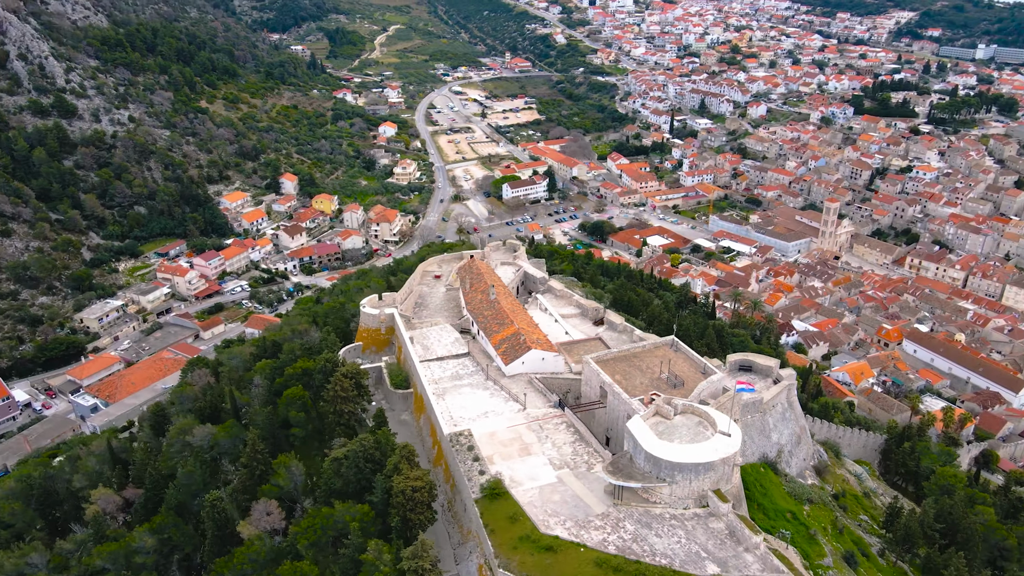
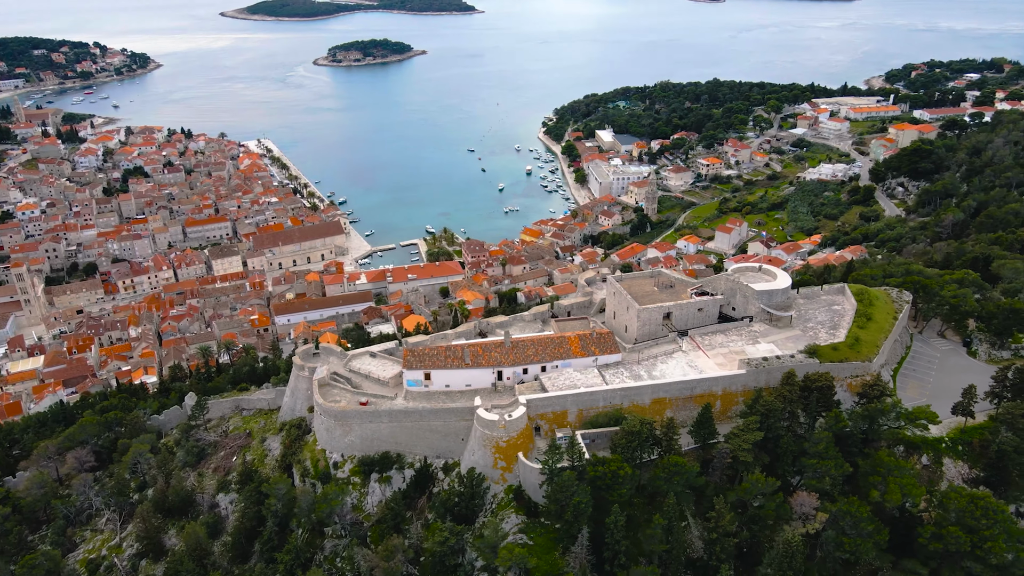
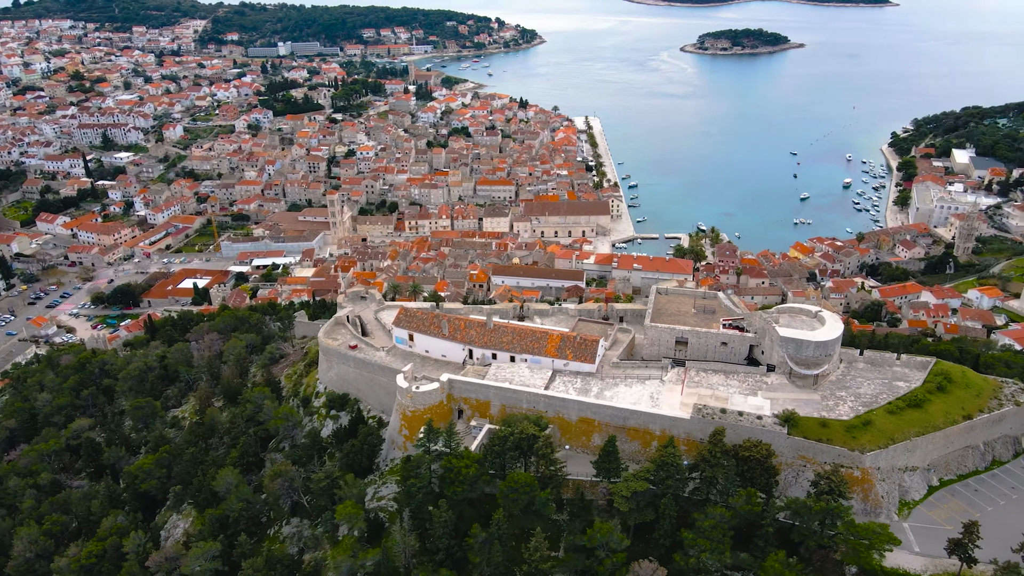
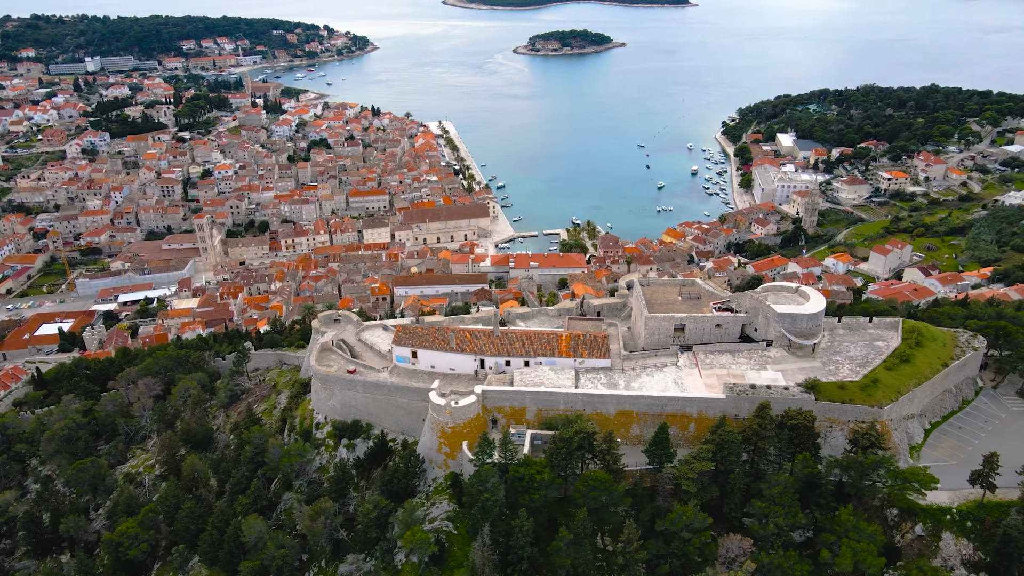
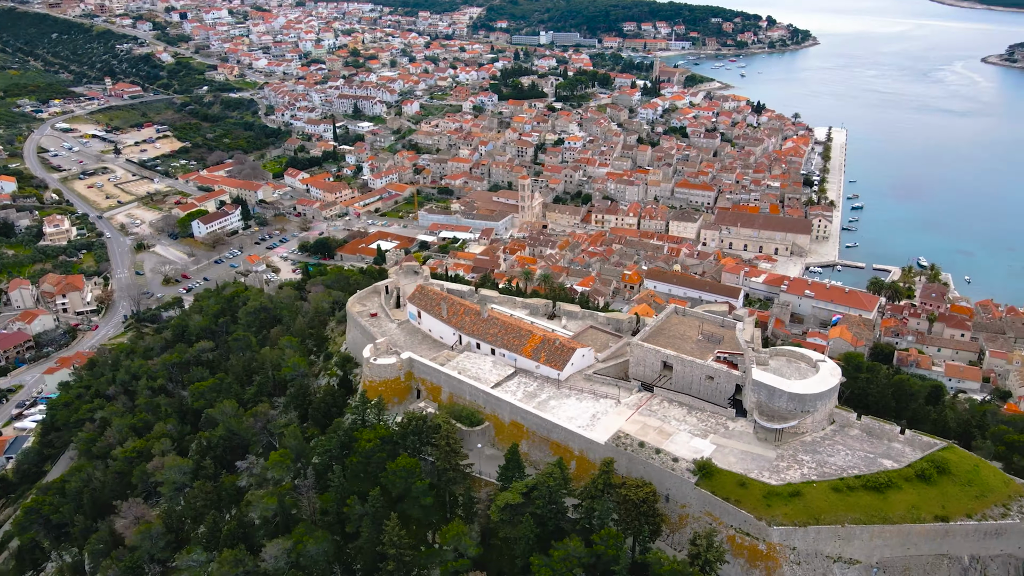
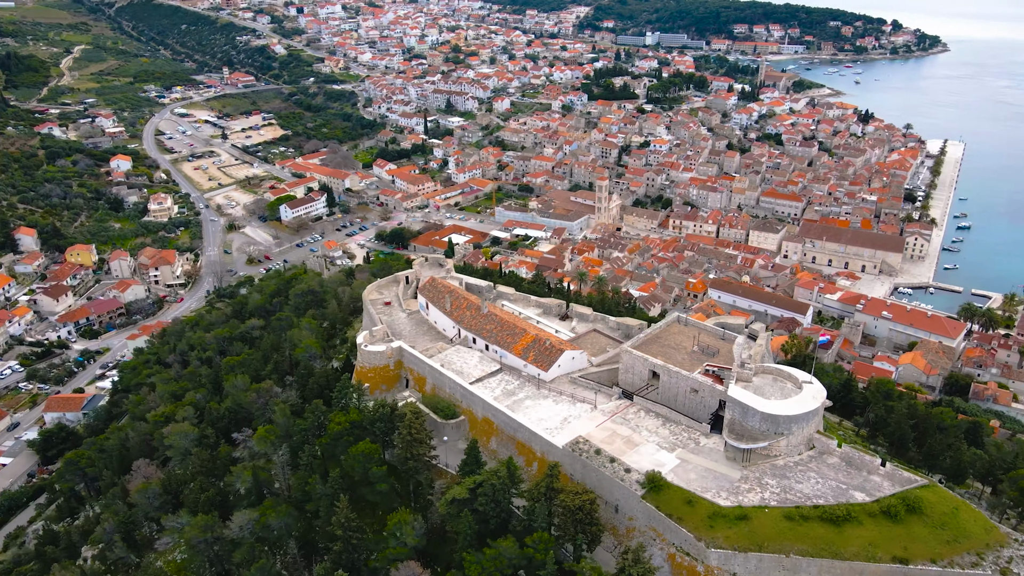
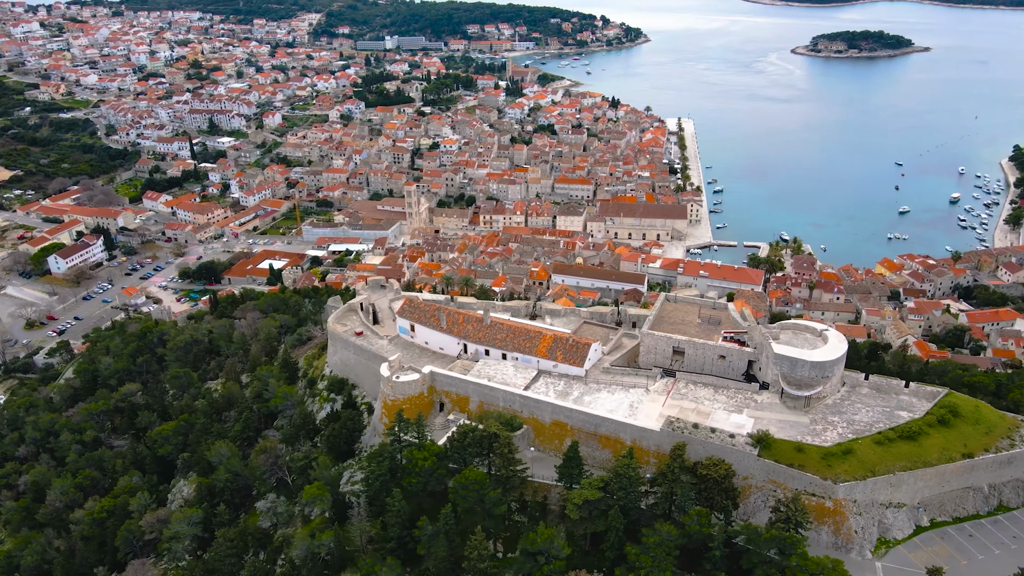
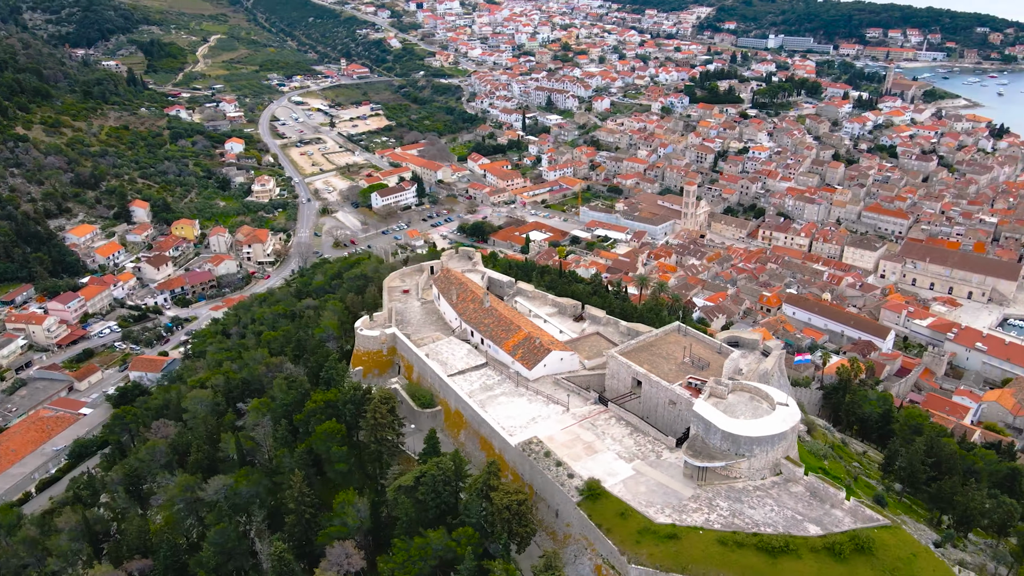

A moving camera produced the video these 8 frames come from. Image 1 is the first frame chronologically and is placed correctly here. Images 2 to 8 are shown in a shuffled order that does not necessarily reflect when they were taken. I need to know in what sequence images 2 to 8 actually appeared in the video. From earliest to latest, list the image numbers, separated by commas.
8, 6, 5, 7, 3, 4, 2
